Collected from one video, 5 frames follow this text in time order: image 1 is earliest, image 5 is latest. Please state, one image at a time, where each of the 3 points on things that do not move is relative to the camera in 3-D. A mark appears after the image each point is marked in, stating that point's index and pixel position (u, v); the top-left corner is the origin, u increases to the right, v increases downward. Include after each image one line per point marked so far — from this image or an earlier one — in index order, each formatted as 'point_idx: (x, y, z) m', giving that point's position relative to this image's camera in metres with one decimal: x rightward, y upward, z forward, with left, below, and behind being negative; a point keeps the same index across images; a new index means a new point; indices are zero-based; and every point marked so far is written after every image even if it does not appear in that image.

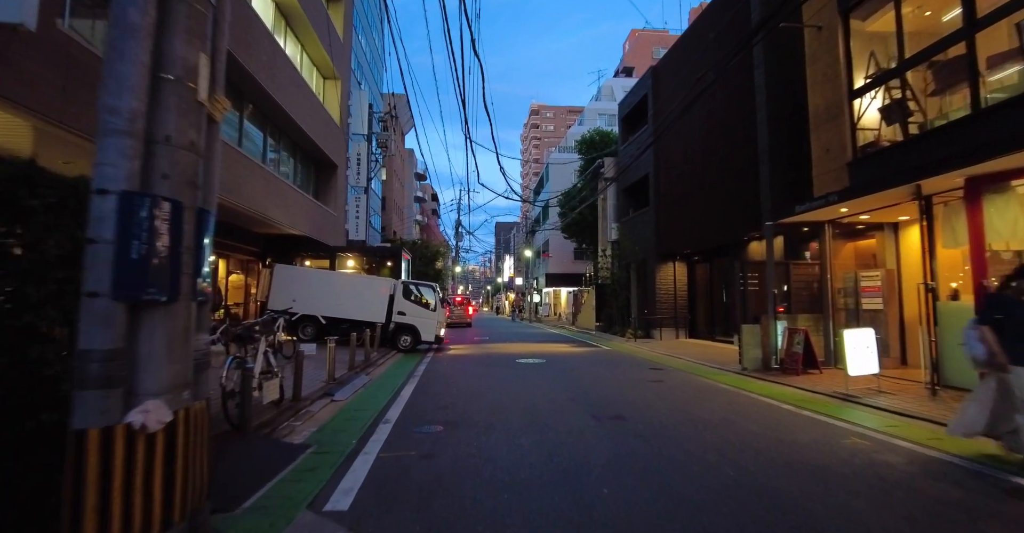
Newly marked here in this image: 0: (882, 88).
0: (+8.4, +4.0, +10.6) m
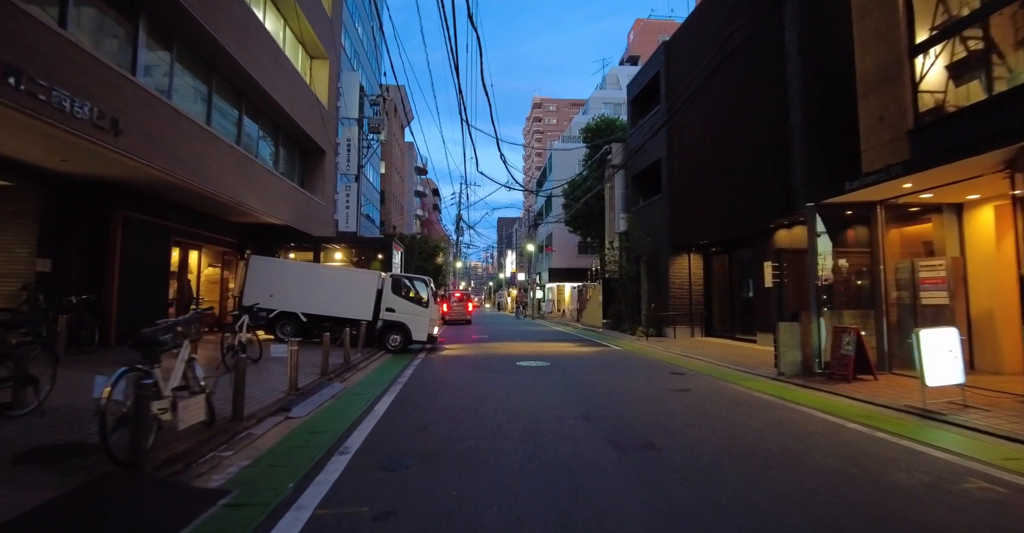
0: (+8.3, +4.3, +8.9) m
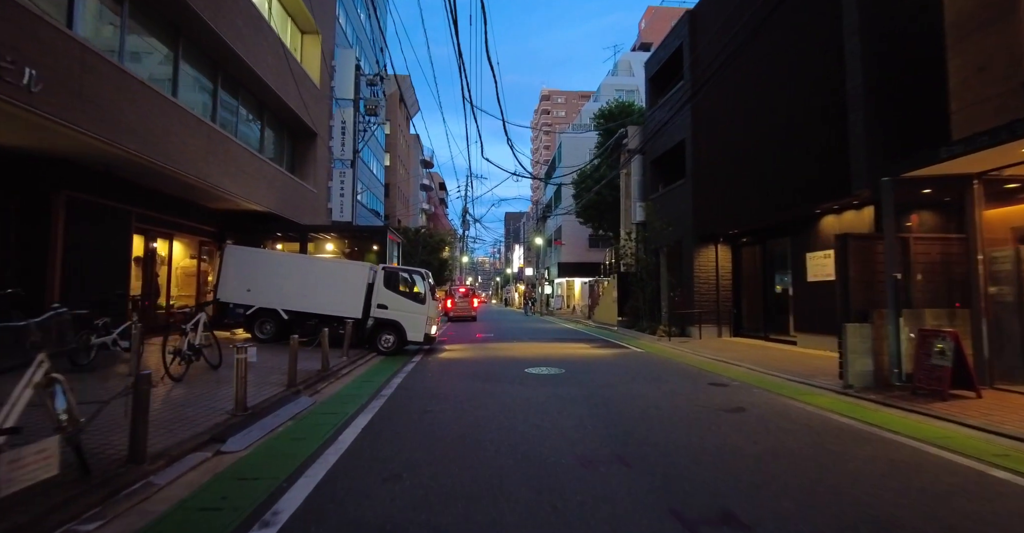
0: (+8.5, +4.5, +6.9) m
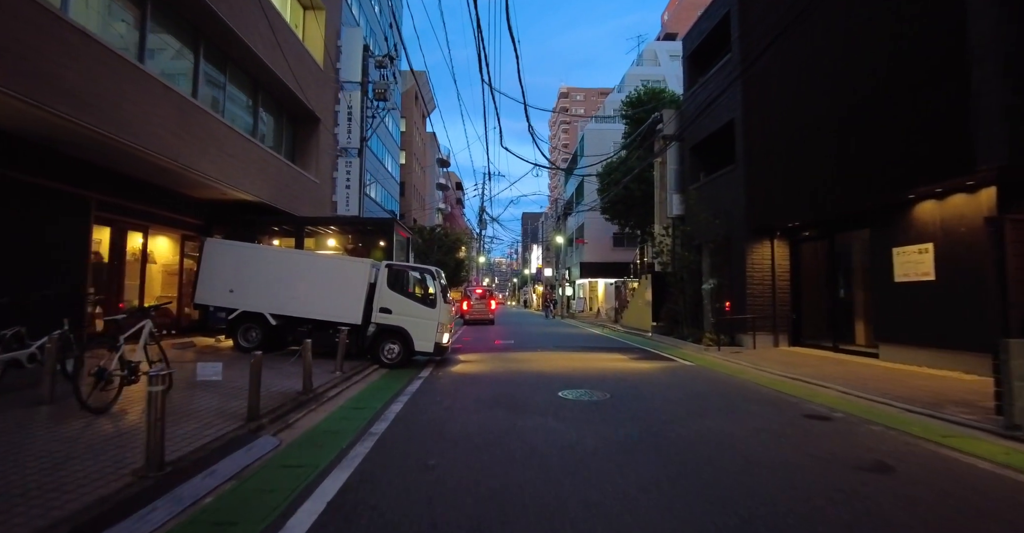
0: (+8.9, +4.6, +4.4) m
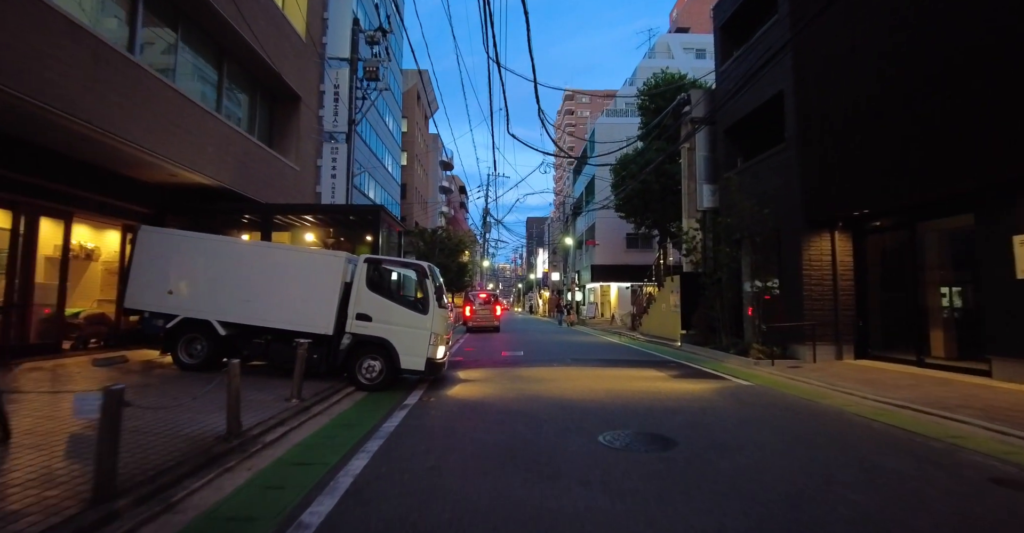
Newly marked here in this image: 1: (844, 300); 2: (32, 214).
0: (+9.1, +4.8, +1.8) m
1: (+9.8, -1.0, +13.8) m
2: (-9.9, +1.1, +9.7) m
